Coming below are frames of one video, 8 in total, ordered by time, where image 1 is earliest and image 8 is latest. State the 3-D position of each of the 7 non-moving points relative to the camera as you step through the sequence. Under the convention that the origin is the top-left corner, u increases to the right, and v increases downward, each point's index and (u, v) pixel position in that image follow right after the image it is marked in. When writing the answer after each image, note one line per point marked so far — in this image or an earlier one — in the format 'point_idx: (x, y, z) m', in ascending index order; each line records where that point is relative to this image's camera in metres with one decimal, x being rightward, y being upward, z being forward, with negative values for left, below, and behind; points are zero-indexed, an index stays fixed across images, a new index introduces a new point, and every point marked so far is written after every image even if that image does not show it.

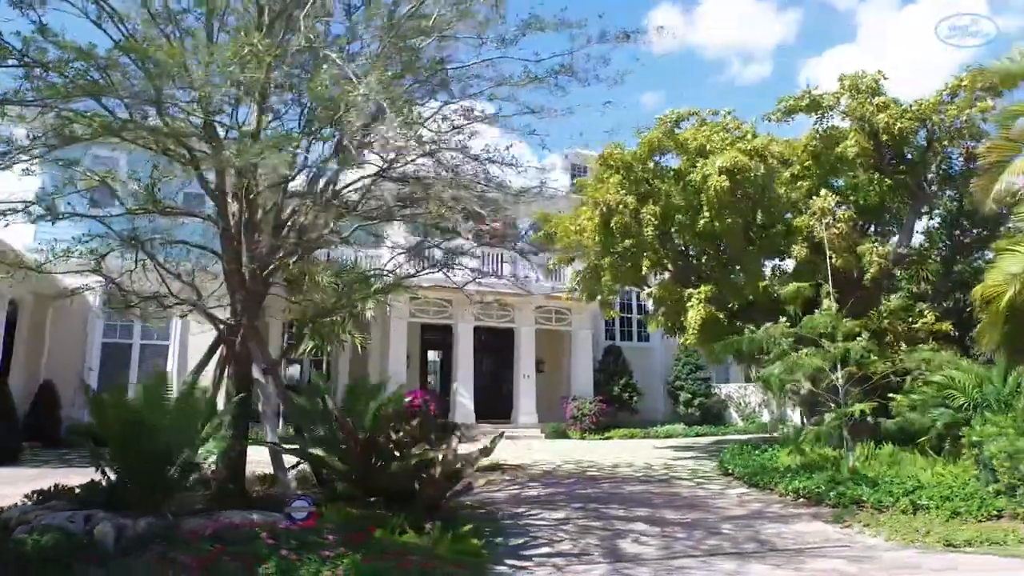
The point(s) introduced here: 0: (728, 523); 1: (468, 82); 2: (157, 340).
0: (+2.7, -3.0, +8.8) m
1: (-0.9, +3.3, +10.3) m
2: (-9.8, -1.5, +18.5) m
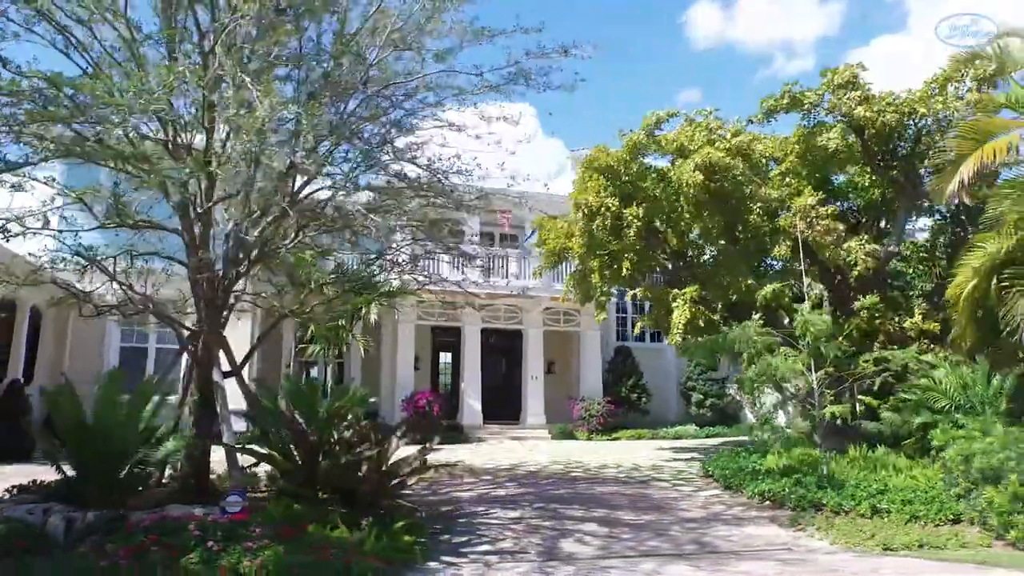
0: (+2.1, -3.1, +8.8) m
1: (-1.4, +3.2, +10.6) m
2: (-9.8, -1.7, +19.3) m
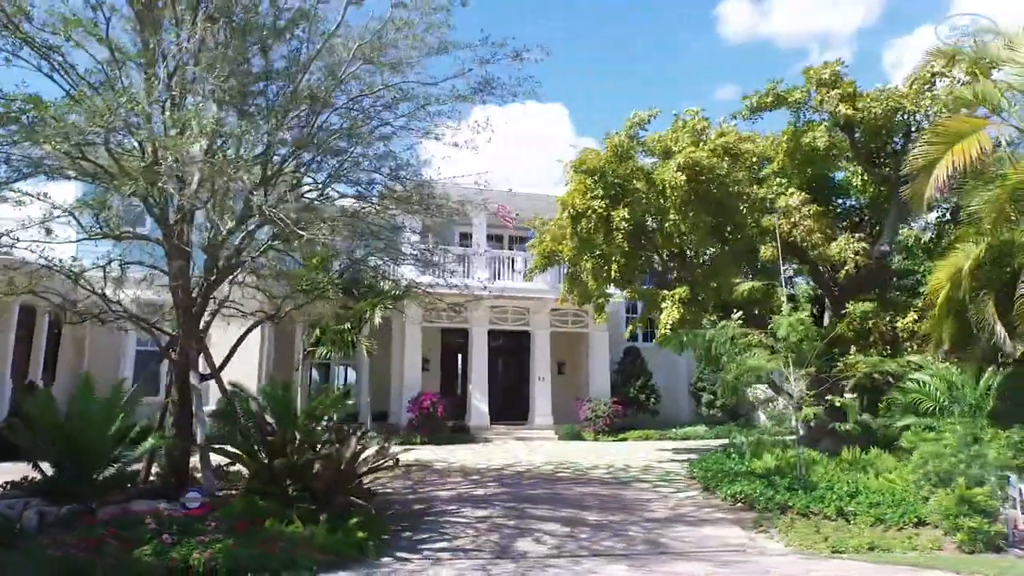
0: (+1.6, -3.1, +8.9) m
1: (-1.8, +3.1, +10.9) m
2: (-9.8, -1.8, +20.0) m
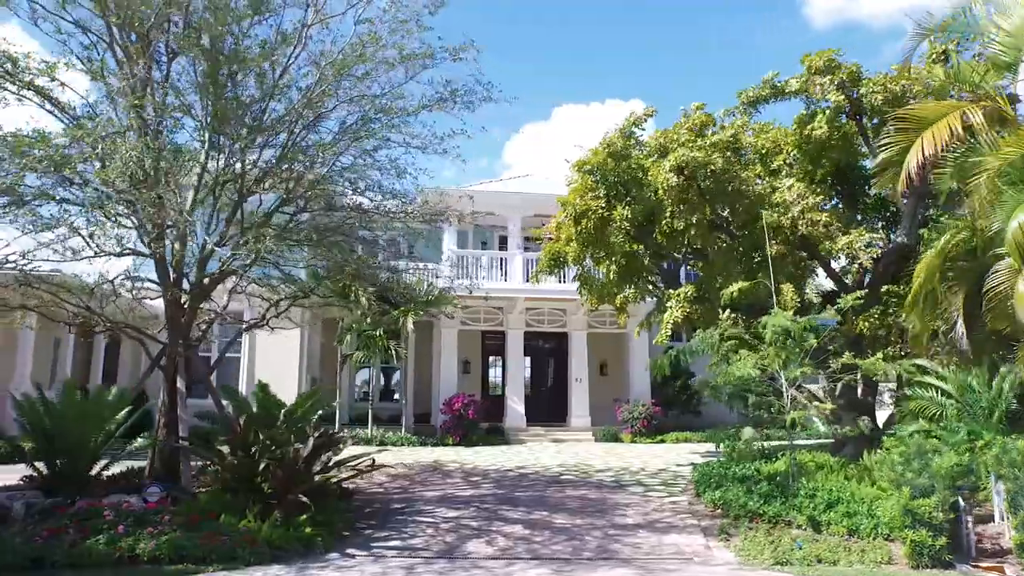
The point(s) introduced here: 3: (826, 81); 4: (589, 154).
0: (+1.2, -3.1, +8.9) m
1: (-2.2, +3.0, +11.2) m
2: (-8.8, -2.0, +21.2) m
3: (+5.8, +3.9, +12.8) m
4: (+1.6, +2.8, +14.4) m
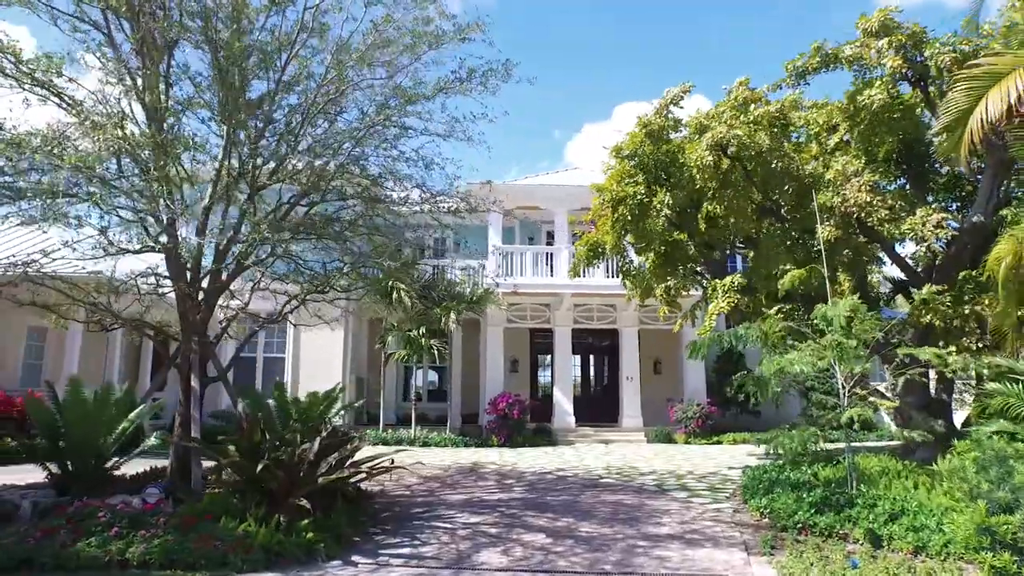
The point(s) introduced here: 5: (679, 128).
0: (+1.4, -3.0, +8.1) m
1: (-1.8, +3.1, +10.7) m
2: (-7.4, -2.0, +21.3) m
3: (+6.3, +4.1, +11.5) m
4: (+2.3, +3.0, +13.5) m
5: (+3.3, +3.2, +13.5) m
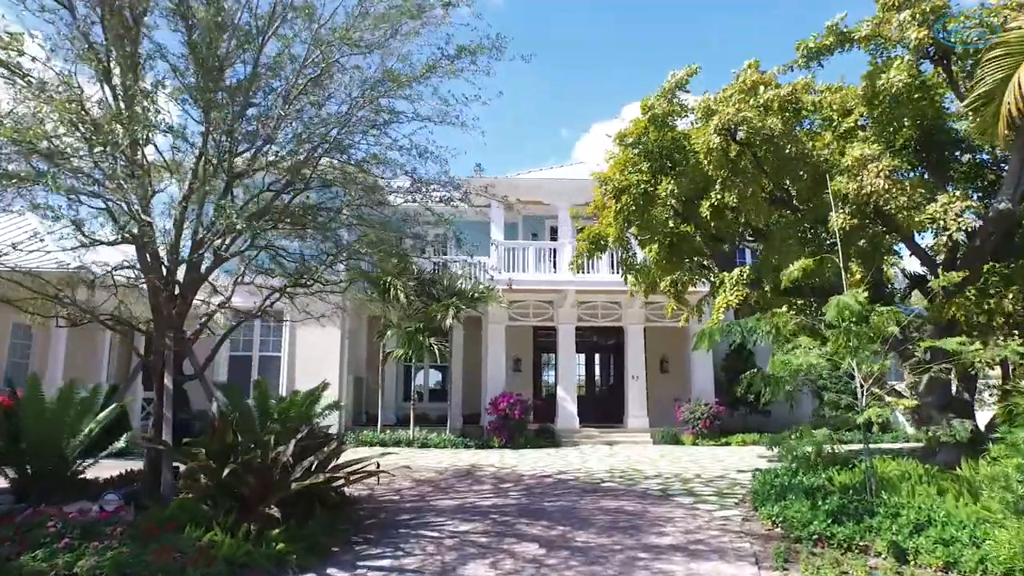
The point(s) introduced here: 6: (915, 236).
0: (+1.3, -2.9, +7.5) m
1: (-1.9, +3.2, +10.2) m
2: (-7.4, -1.9, +20.8) m
3: (+6.2, +4.2, +10.9) m
4: (+2.2, +3.1, +12.9) m
5: (+3.3, +3.3, +12.9) m
6: (+6.8, +0.9, +11.5) m
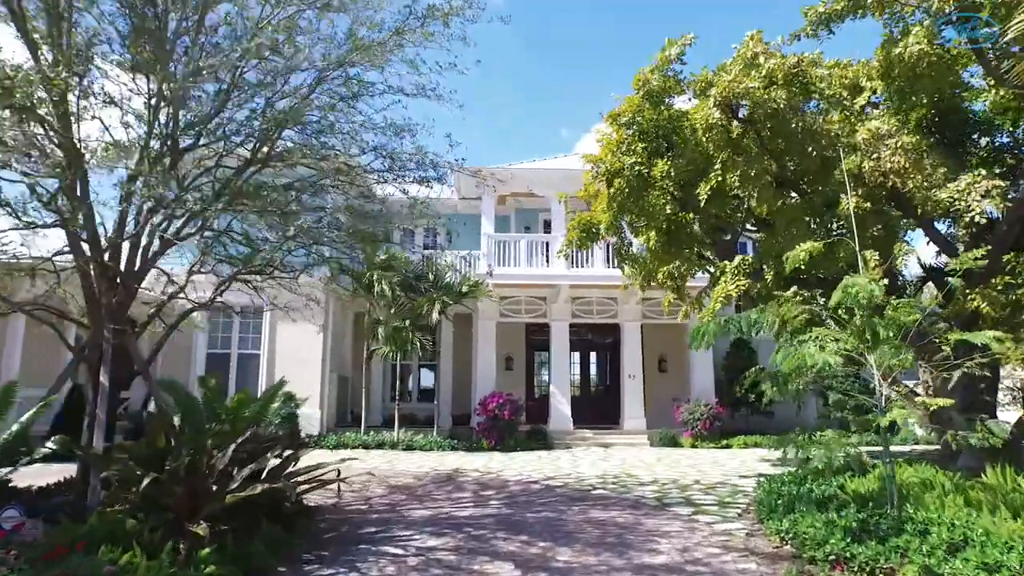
0: (+1.0, -2.7, +6.5) m
1: (-2.2, +3.4, +9.2) m
2: (-7.6, -1.8, +19.9) m
3: (+5.9, +4.4, +9.9) m
4: (+2.0, +3.3, +12.0) m
5: (+3.0, +3.5, +11.9) m
6: (+6.6, +1.0, +10.6) m
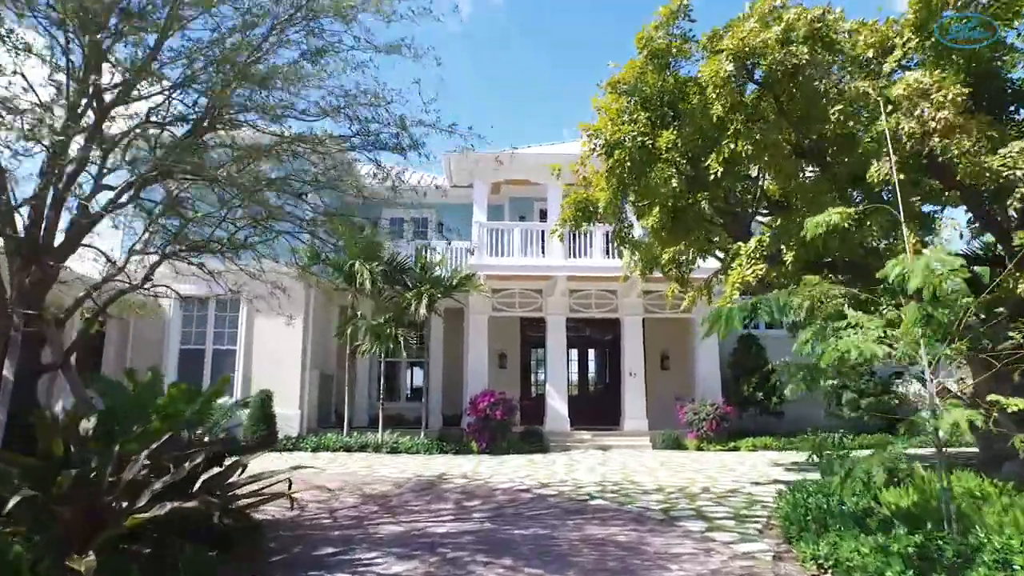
0: (+0.8, -2.5, +5.3) m
1: (-2.3, +3.6, +8.0) m
2: (-7.8, -1.6, +18.6) m
3: (+5.8, +4.6, +8.7) m
4: (+1.8, +3.5, +10.7) m
5: (+2.8, +3.7, +10.7) m
6: (+6.4, +1.3, +9.3) m
